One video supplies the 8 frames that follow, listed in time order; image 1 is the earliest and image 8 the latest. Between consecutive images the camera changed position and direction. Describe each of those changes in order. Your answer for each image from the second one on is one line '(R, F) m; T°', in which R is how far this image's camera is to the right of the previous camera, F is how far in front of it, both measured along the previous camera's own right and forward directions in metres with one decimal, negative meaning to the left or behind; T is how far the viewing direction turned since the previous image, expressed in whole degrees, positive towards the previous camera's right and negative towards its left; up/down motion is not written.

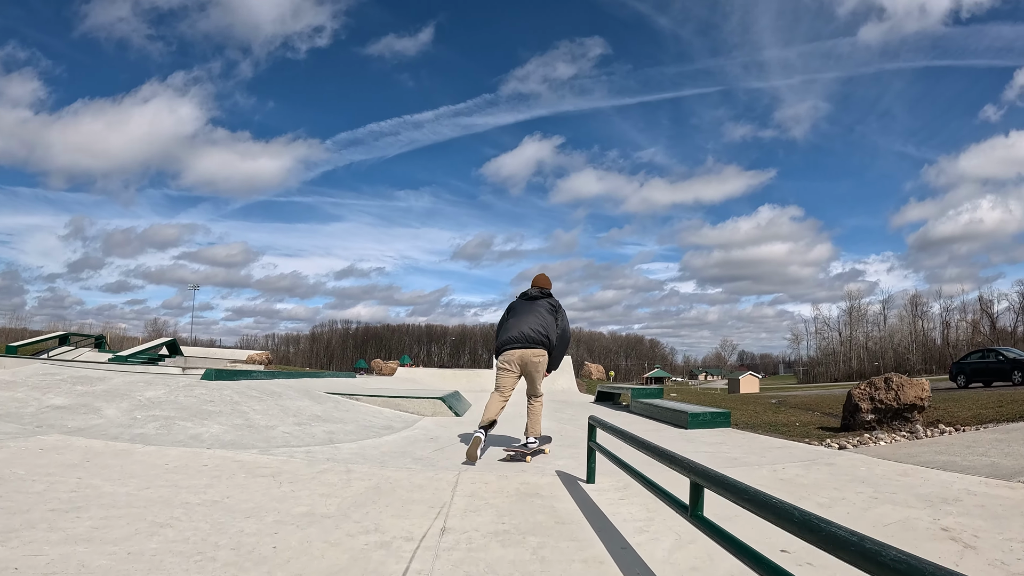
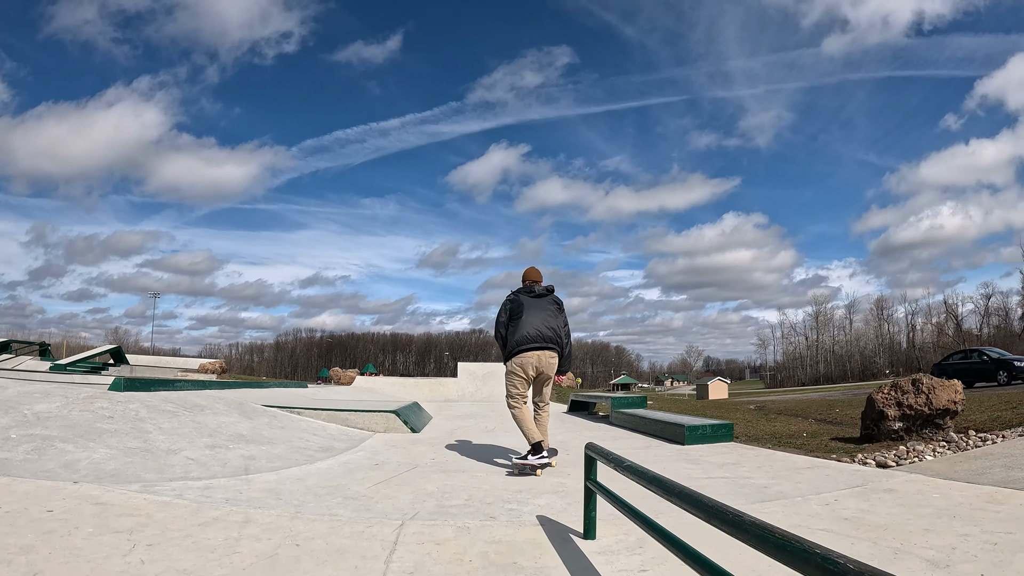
(0.0, +1.0) m; +3°
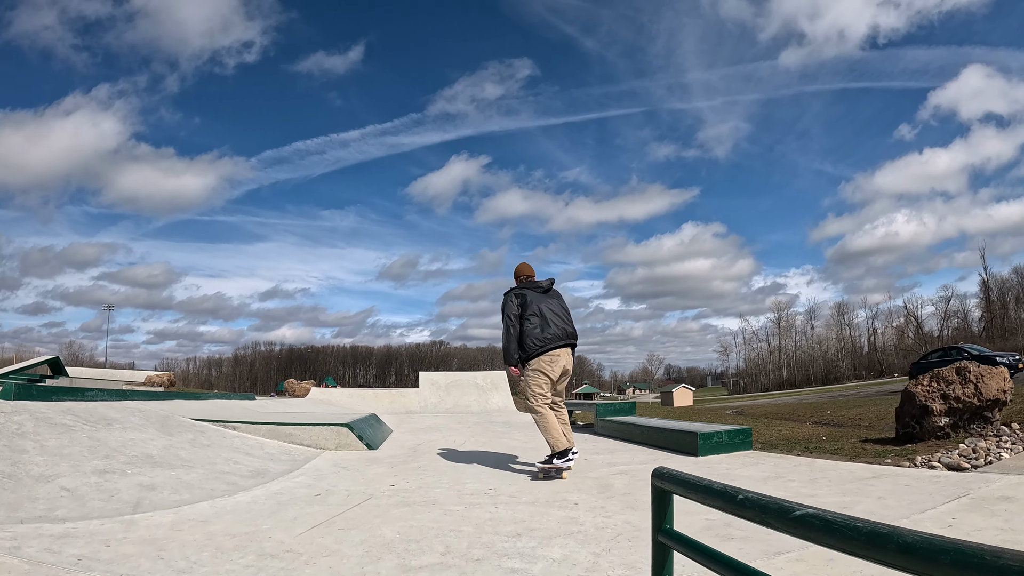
(-0.1, +1.0) m; +4°
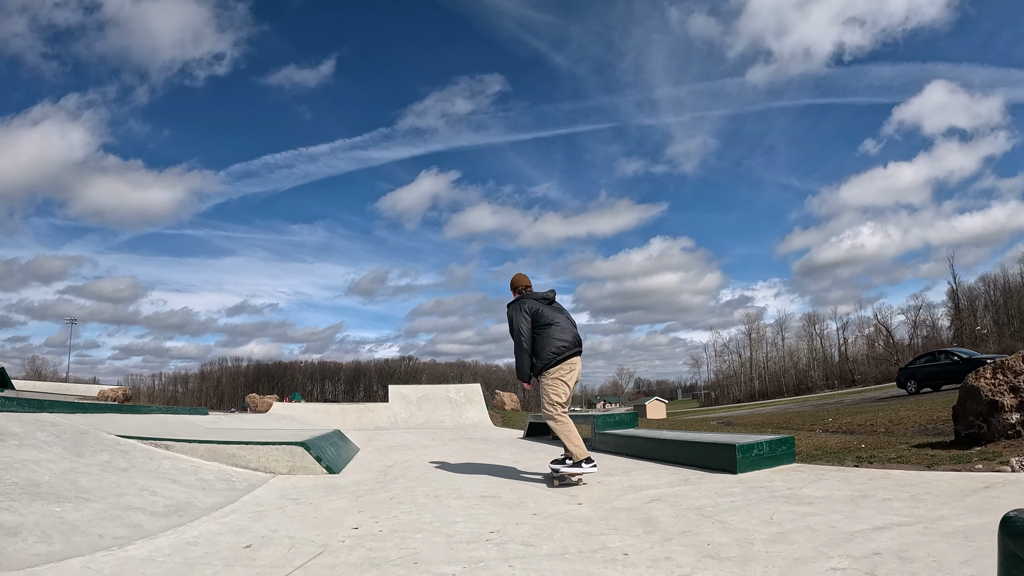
(-0.2, +0.9) m; +3°
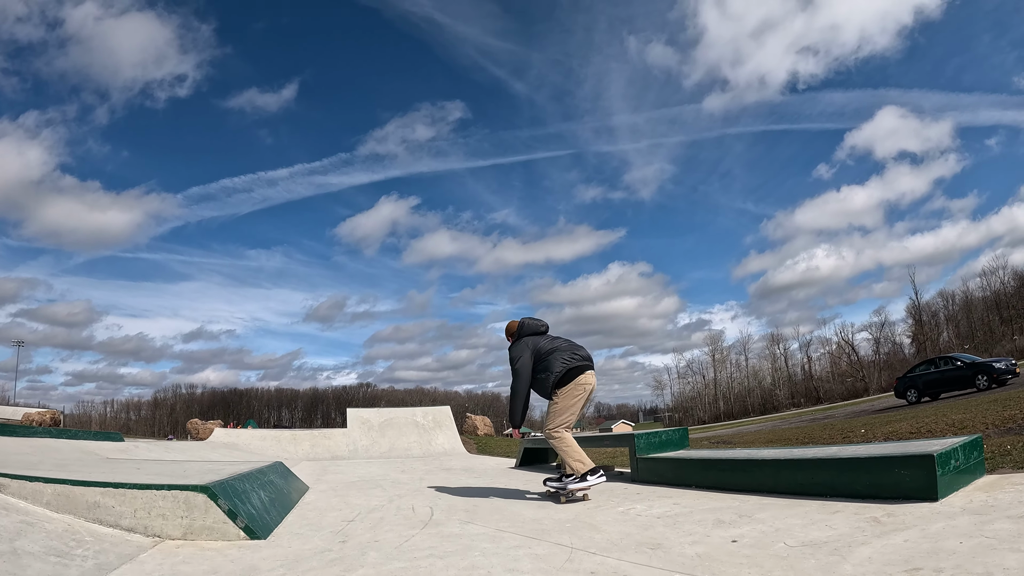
(-0.4, +1.7) m; +4°
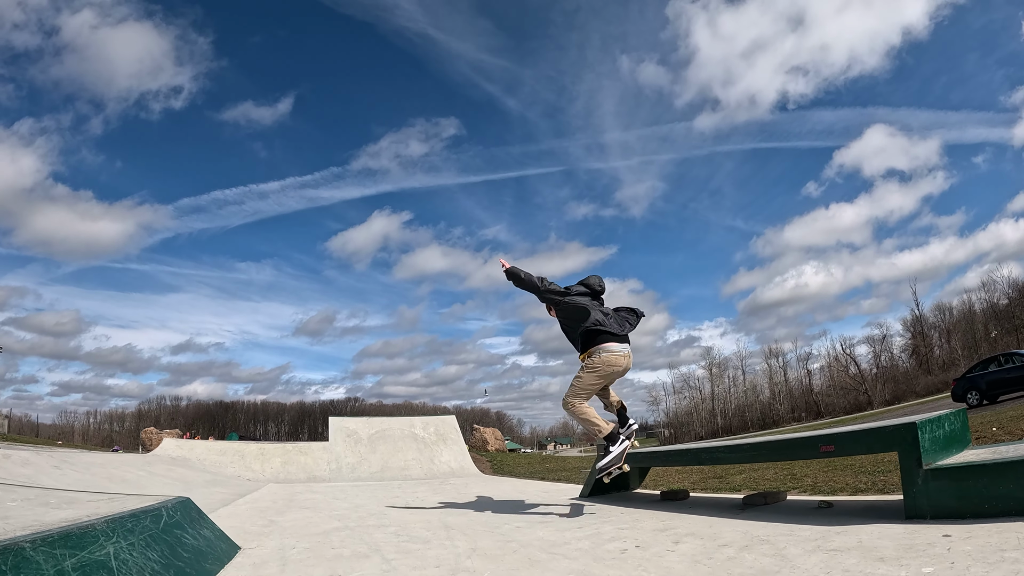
(-0.7, +2.6) m; +1°
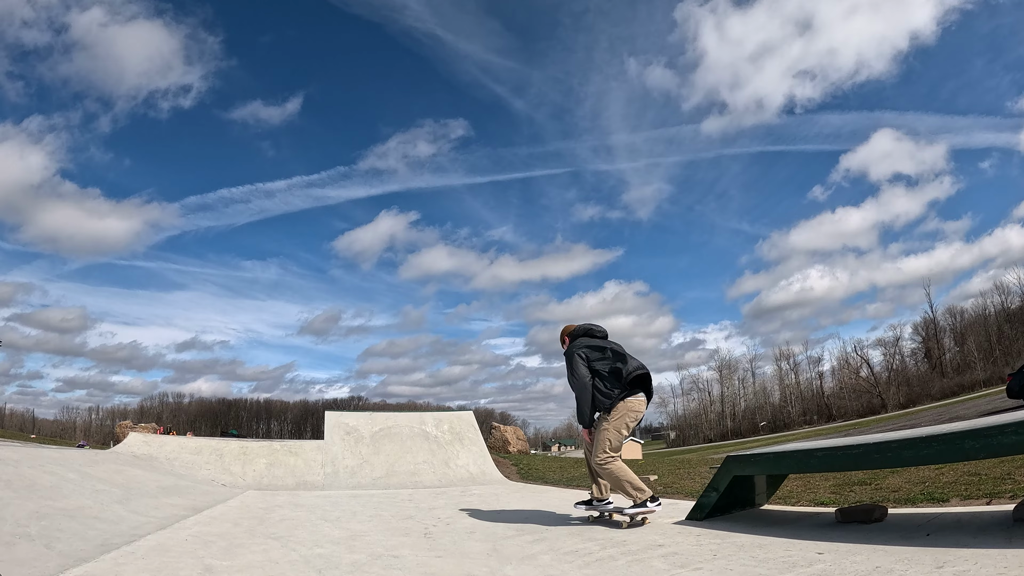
(-0.5, +1.8) m; -1°
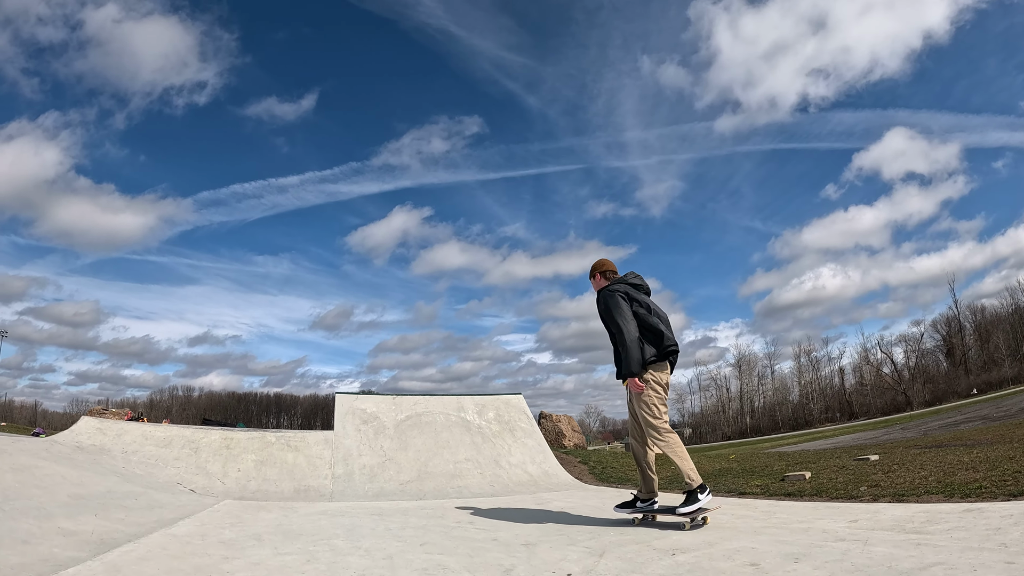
(-0.8, +2.5) m; -1°
